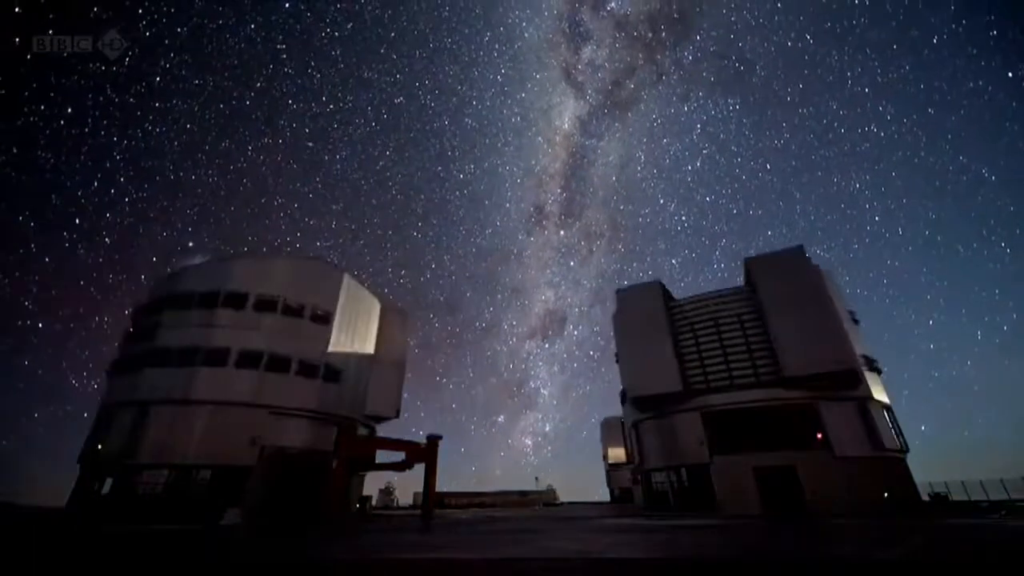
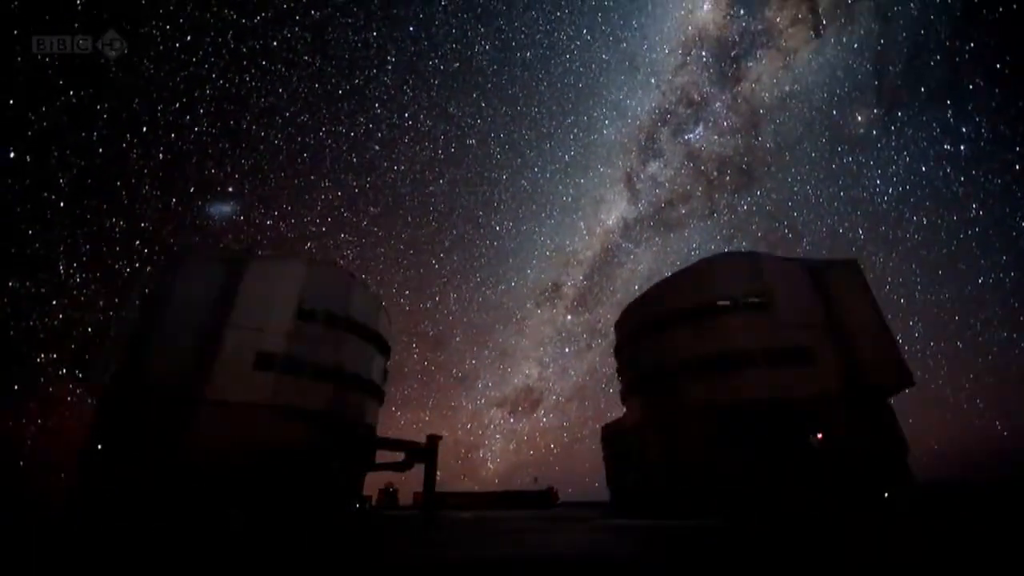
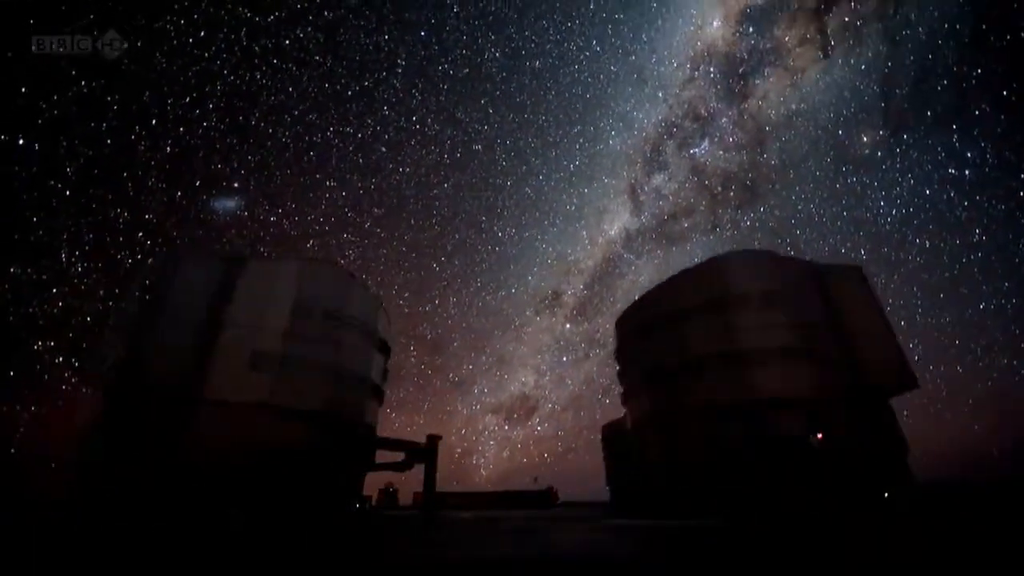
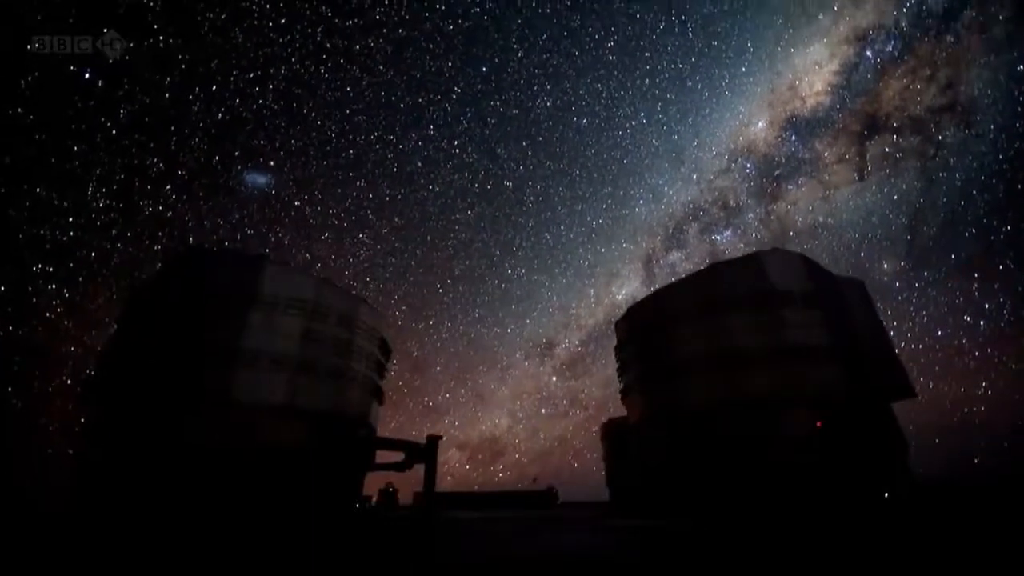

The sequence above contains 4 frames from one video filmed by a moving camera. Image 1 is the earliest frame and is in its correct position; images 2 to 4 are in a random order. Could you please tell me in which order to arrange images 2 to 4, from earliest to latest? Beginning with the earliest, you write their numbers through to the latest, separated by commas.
2, 3, 4
